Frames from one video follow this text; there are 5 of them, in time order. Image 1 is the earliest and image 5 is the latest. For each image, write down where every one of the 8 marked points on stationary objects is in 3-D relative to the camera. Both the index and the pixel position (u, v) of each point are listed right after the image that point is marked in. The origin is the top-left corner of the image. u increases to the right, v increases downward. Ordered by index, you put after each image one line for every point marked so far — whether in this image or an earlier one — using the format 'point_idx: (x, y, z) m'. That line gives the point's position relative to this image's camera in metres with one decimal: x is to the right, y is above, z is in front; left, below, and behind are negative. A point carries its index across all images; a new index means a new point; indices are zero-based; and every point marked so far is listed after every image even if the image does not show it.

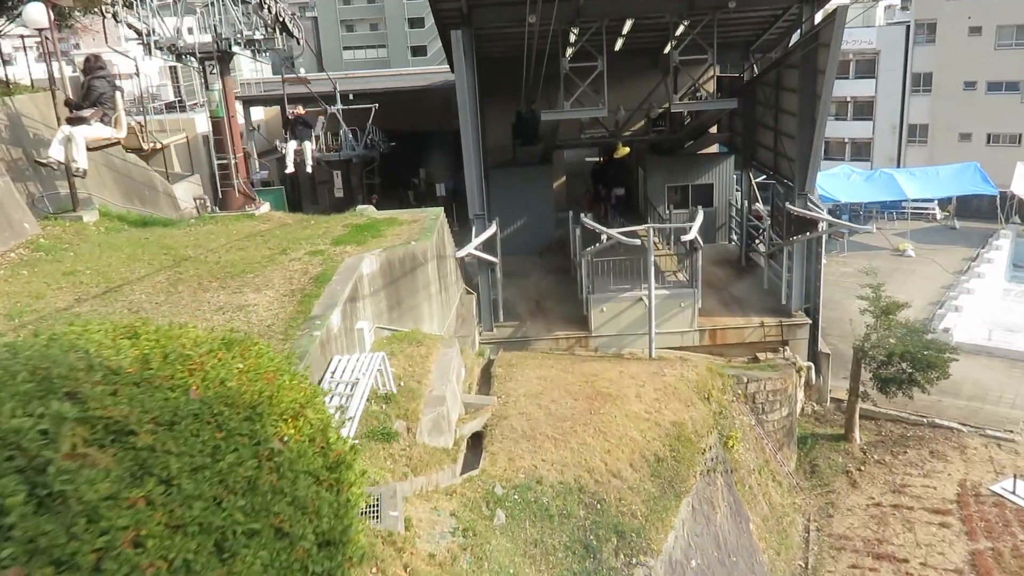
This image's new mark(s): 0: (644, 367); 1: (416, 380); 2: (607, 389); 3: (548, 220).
0: (+1.7, -1.0, +11.5) m
1: (-0.9, -0.8, +8.3) m
2: (+1.0, -1.1, +9.7) m
3: (+0.7, +1.4, +18.7) m
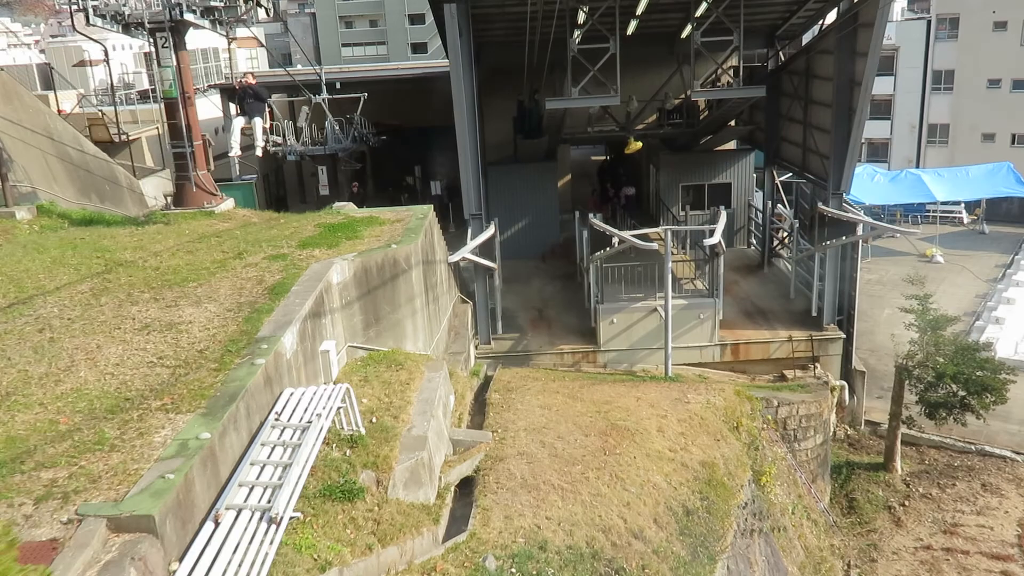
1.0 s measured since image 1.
0: (+1.6, -1.1, +10.0) m
1: (-0.9, -0.9, +6.8) m
2: (+1.0, -1.2, +8.2) m
3: (+0.7, +1.3, +17.2) m
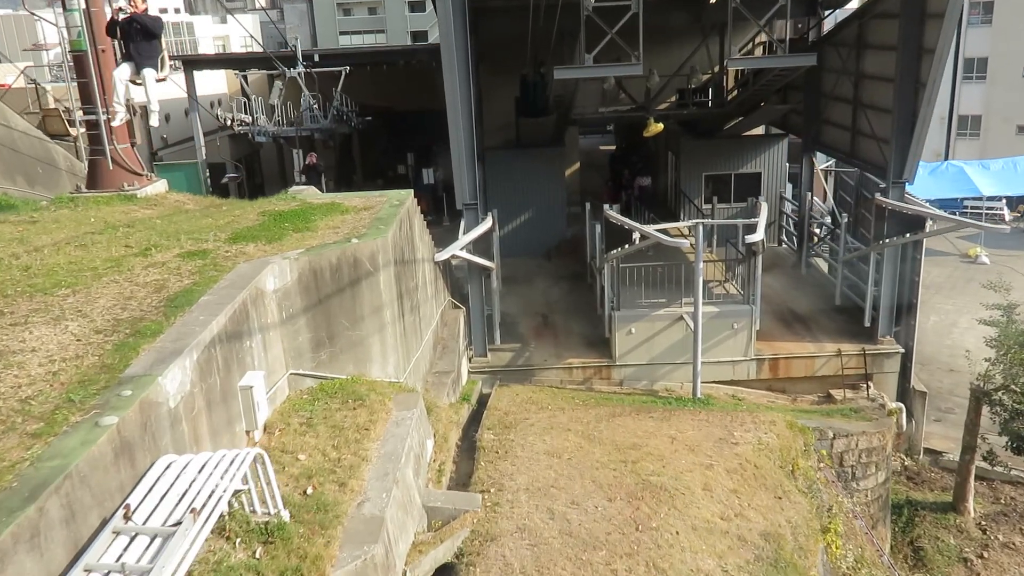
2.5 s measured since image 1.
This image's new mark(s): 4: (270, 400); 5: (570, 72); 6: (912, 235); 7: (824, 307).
0: (+1.6, -1.2, +7.9) m
1: (-0.9, -1.0, +4.7) m
2: (+1.0, -1.2, +6.2) m
3: (+0.8, +1.2, +15.1) m
4: (-1.5, -0.7, +5.6) m
5: (+0.7, +2.6, +10.9) m
6: (+4.7, +0.6, +10.9) m
7: (+4.4, -0.3, +13.0) m
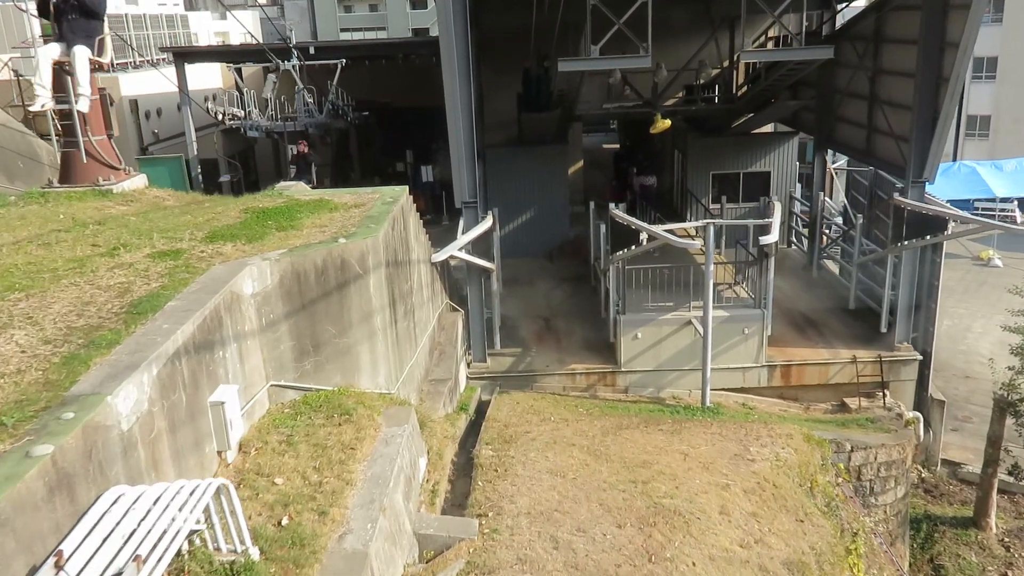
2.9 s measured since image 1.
0: (+1.6, -1.2, +7.4) m
1: (-0.9, -1.0, +4.2) m
2: (+1.0, -1.3, +5.7) m
3: (+0.8, +1.2, +14.6) m
4: (-1.5, -0.7, +5.1) m
5: (+0.7, +2.5, +10.4) m
6: (+4.7, +0.6, +10.4) m
7: (+4.4, -0.3, +12.5) m
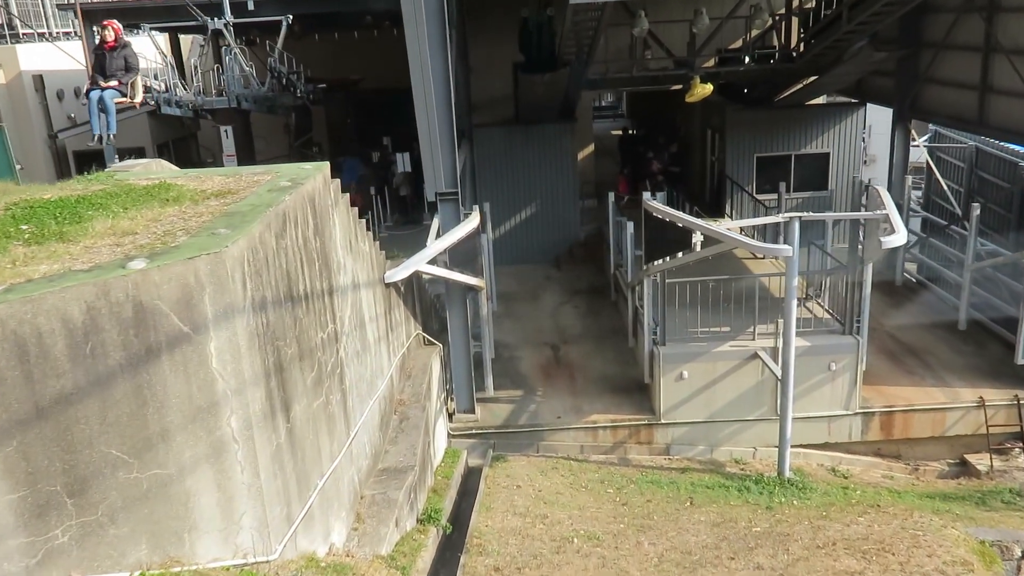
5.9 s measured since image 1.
0: (+1.6, -1.4, +4.4) m
1: (-0.9, -1.3, +1.2) m
2: (+1.0, -1.5, +2.6) m
3: (+0.7, +1.0, +11.6) m
4: (-1.5, -0.9, +2.0) m
5: (+0.6, +2.3, +7.4) m
6: (+4.7, +0.4, +7.3) m
7: (+4.4, -0.5, +9.4) m
